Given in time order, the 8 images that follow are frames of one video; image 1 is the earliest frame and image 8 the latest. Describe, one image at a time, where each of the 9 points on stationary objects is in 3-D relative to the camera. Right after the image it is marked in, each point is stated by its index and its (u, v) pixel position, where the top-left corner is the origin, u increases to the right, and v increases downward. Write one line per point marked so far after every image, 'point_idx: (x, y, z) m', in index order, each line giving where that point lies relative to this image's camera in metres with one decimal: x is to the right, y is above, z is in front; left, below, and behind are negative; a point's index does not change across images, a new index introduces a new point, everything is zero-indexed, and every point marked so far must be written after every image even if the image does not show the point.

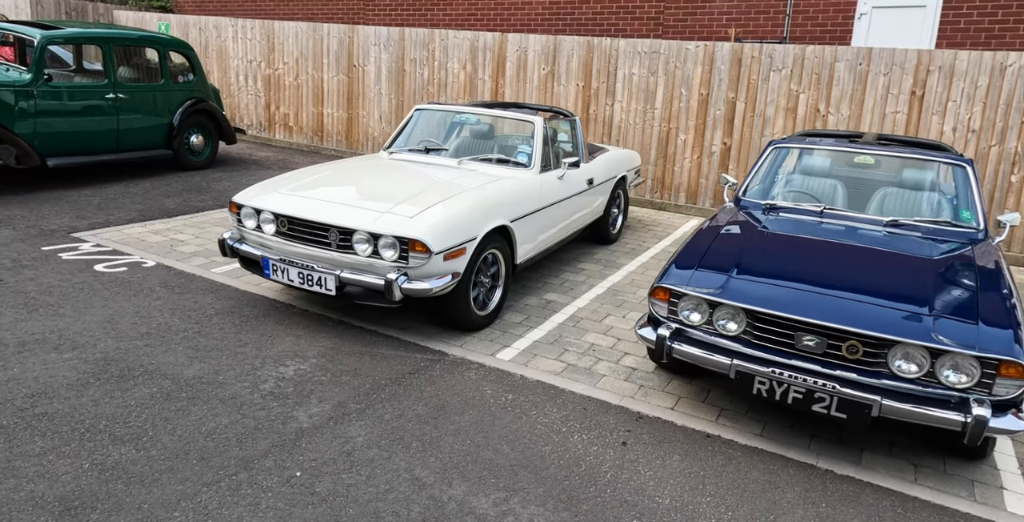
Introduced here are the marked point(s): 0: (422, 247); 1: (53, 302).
0: (-0.6, +0.1, +4.0) m
1: (-3.2, -0.3, +4.5) m
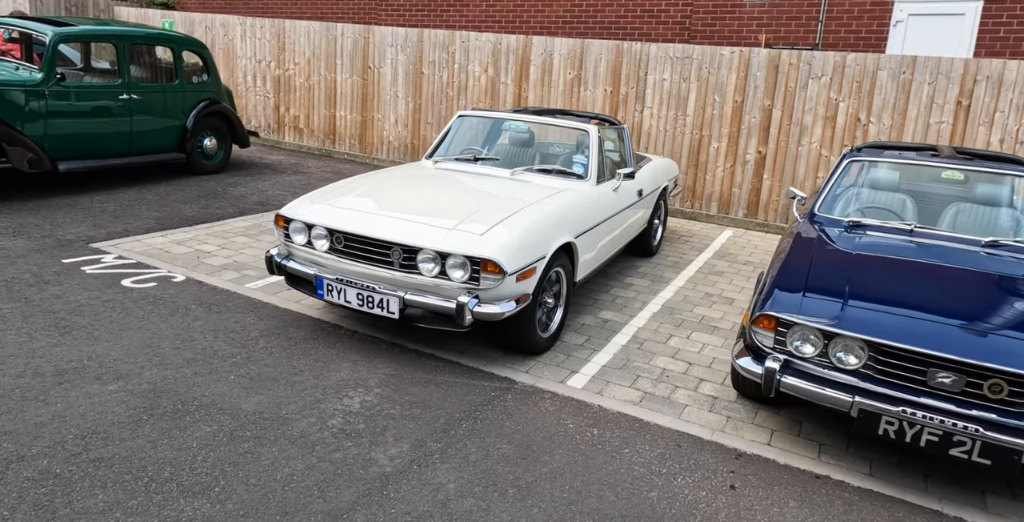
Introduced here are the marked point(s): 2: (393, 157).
0: (-0.1, 0.0, +3.7) m
1: (-2.7, -0.4, +4.1) m
2: (-2.1, +1.8, +11.4) m
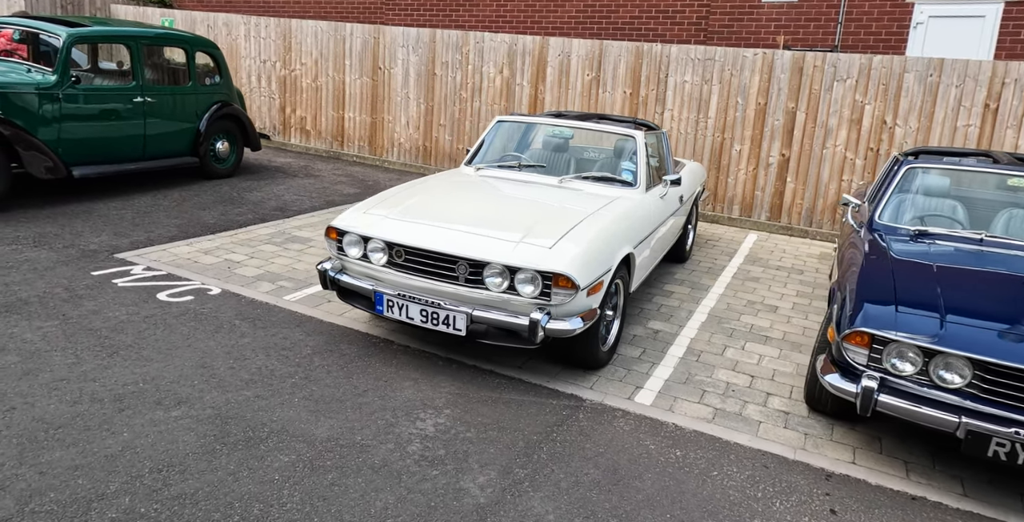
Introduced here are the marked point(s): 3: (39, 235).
0: (+0.3, -0.1, +3.6) m
1: (-2.3, -0.5, +3.9) m
2: (-1.9, +1.8, +11.2) m
3: (-4.3, +0.2, +5.8) m
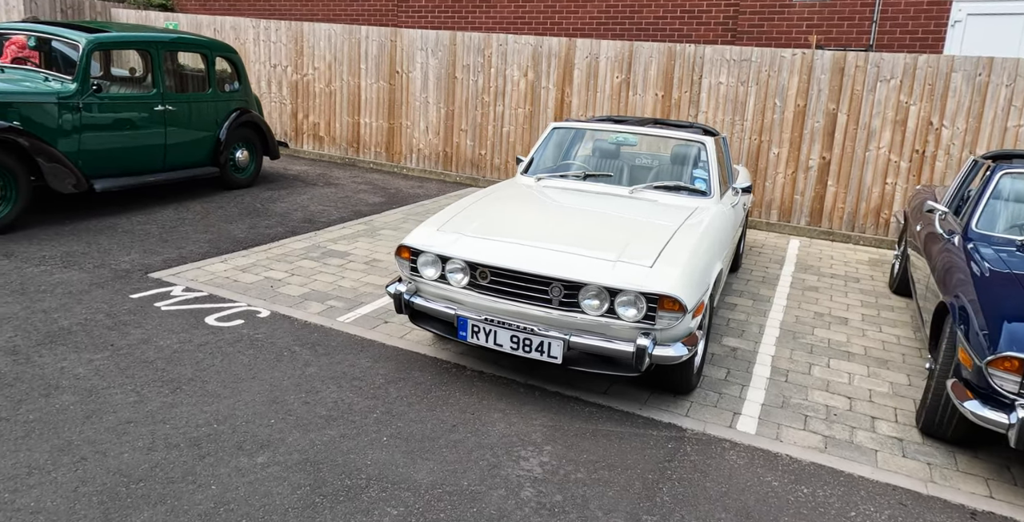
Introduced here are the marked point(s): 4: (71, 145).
0: (+0.8, -0.2, +3.3) m
1: (-1.8, -0.6, +3.6) m
2: (-1.5, +1.6, +10.9) m
3: (-3.8, +0.1, +5.5) m
4: (-4.4, +1.2, +6.5) m
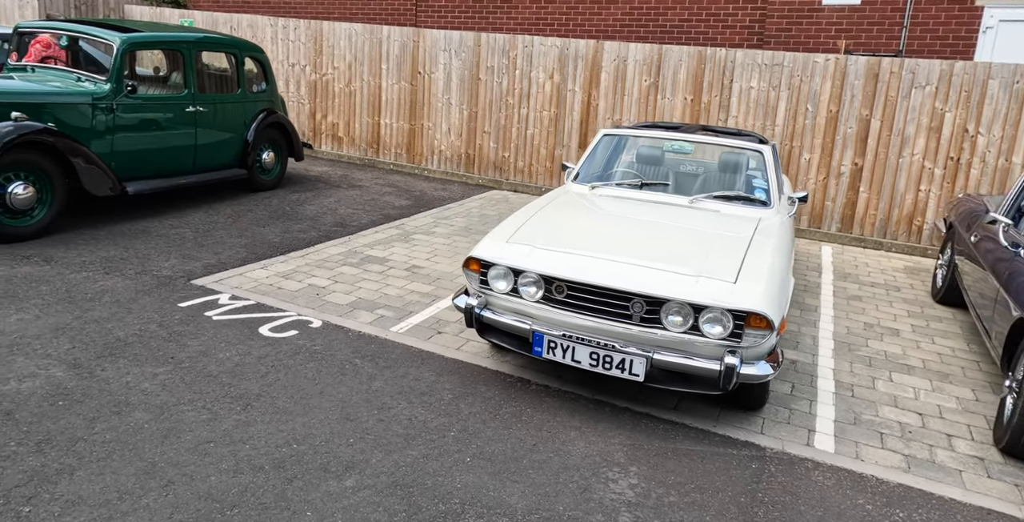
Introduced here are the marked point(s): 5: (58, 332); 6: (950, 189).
0: (+1.3, -0.3, +3.3) m
1: (-1.4, -0.7, +3.5) m
2: (-1.1, +1.6, +10.8) m
3: (-3.4, 0.0, +5.3) m
4: (-4.0, +1.1, +6.3) m
5: (-2.7, -0.4, +3.9) m
6: (+5.4, +0.9, +7.9) m
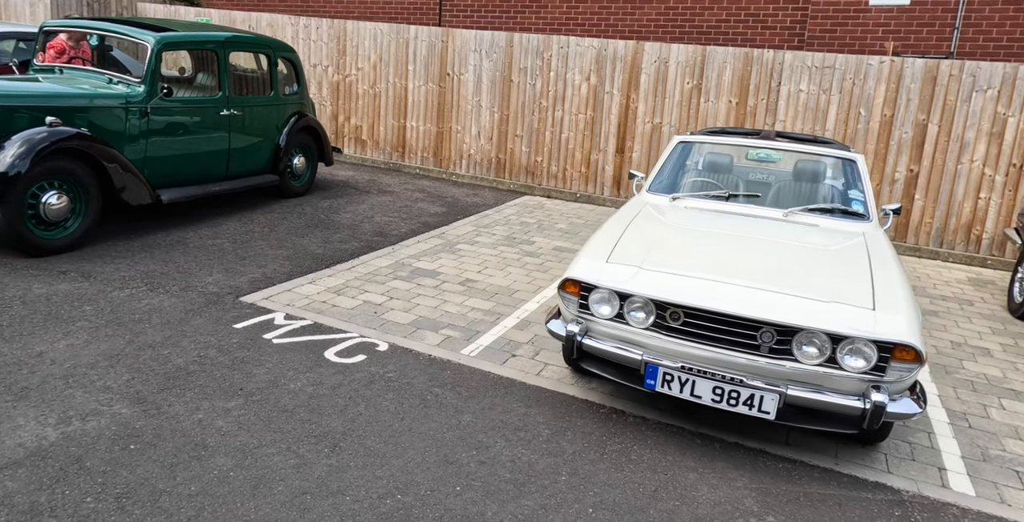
0: (+1.8, -0.4, +2.9) m
1: (-0.8, -0.8, +3.2) m
2: (-0.6, +1.4, +10.5) m
3: (-2.8, -0.1, +5.0) m
4: (-3.5, +1.0, +6.0) m
5: (-2.2, -0.5, +3.6) m
6: (+5.9, +0.8, +7.6) m
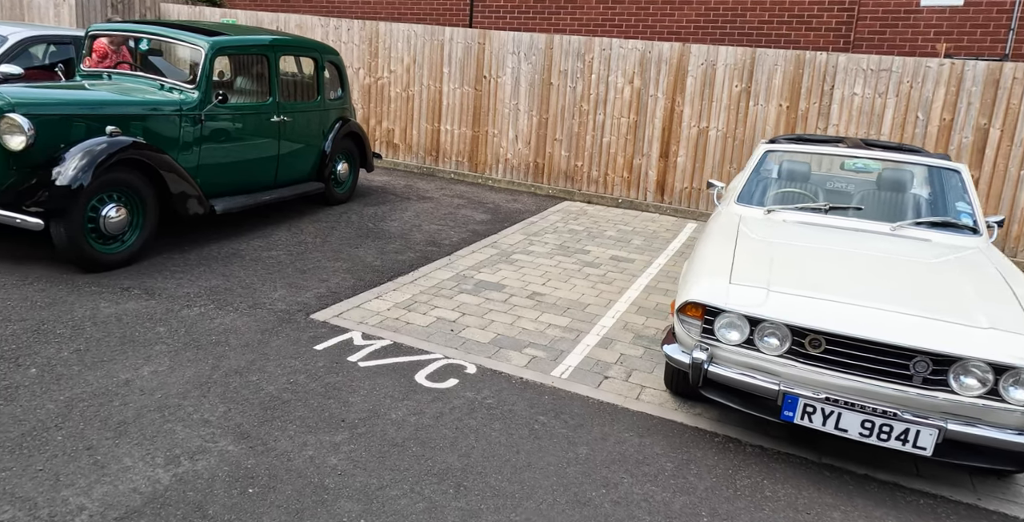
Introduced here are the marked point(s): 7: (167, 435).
0: (+2.4, -0.5, +2.7) m
1: (-0.2, -0.9, +3.0) m
2: (0.0, +1.3, +10.3) m
3: (-2.2, -0.2, +4.8) m
4: (-2.9, +0.9, +5.8) m
5: (-1.6, -0.7, +3.3) m
6: (+6.5, +0.7, +7.4) m
7: (-1.5, -0.8, +2.9) m
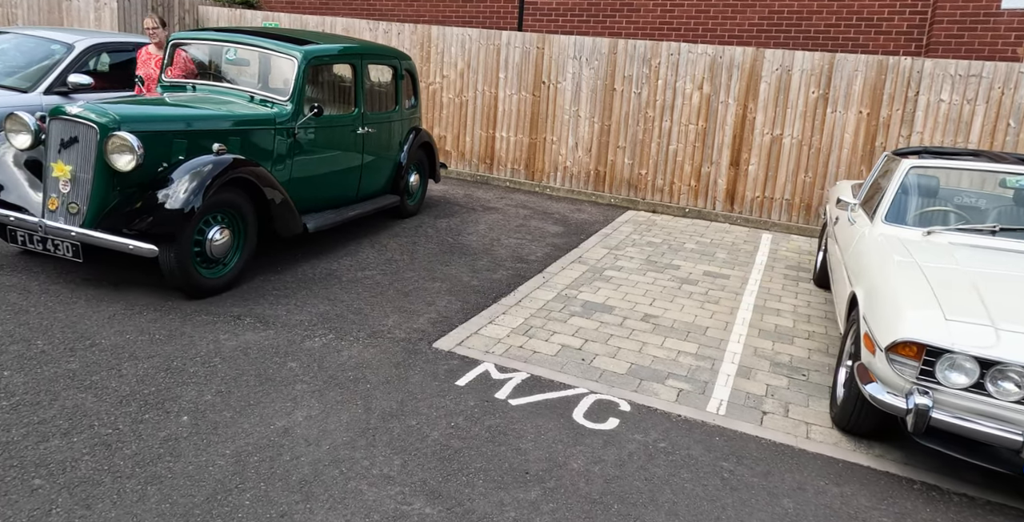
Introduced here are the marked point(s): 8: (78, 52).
0: (+3.3, -0.7, +2.4) m
1: (+0.7, -1.1, +2.7) m
2: (+0.9, +1.2, +10.0) m
3: (-1.3, -0.4, +4.5) m
4: (-2.0, +0.7, +5.5) m
5: (-0.7, -0.8, +3.1) m
6: (+7.4, +0.5, +7.1) m
7: (-0.6, -1.0, +2.6) m
8: (-4.7, +2.3, +7.0) m
